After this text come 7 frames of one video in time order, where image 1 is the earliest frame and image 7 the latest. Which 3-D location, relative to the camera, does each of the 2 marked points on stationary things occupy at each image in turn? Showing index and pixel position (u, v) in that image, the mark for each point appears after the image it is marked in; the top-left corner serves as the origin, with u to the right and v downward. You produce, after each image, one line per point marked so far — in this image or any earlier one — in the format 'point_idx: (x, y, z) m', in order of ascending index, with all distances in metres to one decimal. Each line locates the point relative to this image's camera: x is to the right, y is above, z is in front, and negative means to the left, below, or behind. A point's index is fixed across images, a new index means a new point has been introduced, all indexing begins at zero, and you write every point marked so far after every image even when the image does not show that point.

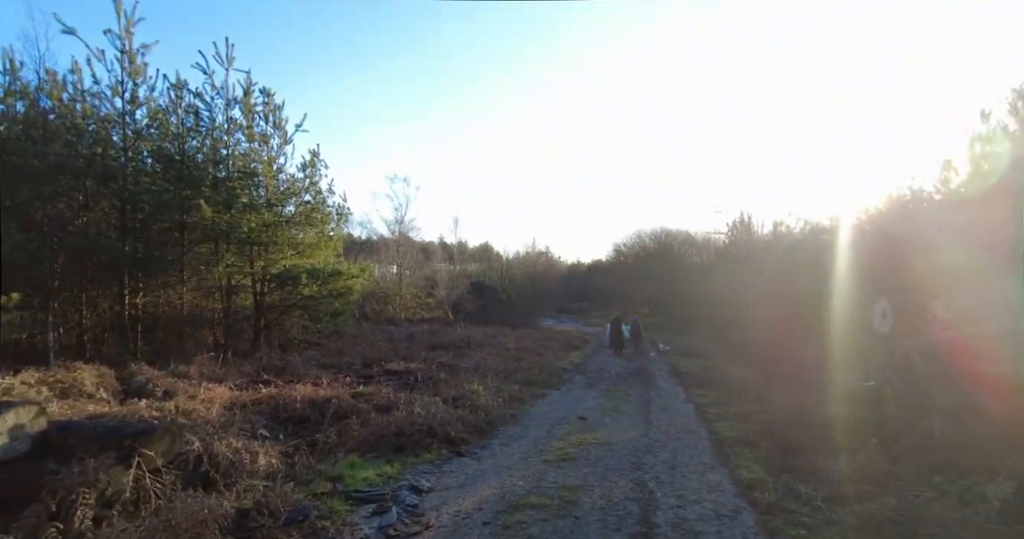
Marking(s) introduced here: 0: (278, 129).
0: (-7.3, +4.4, +17.1) m
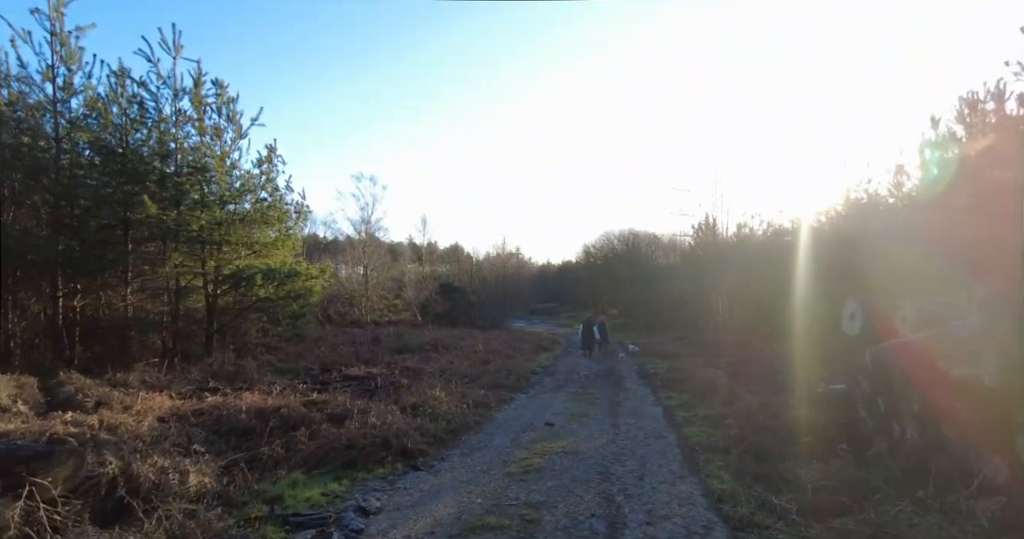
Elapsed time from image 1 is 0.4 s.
0: (-8.3, +4.4, +16.3) m
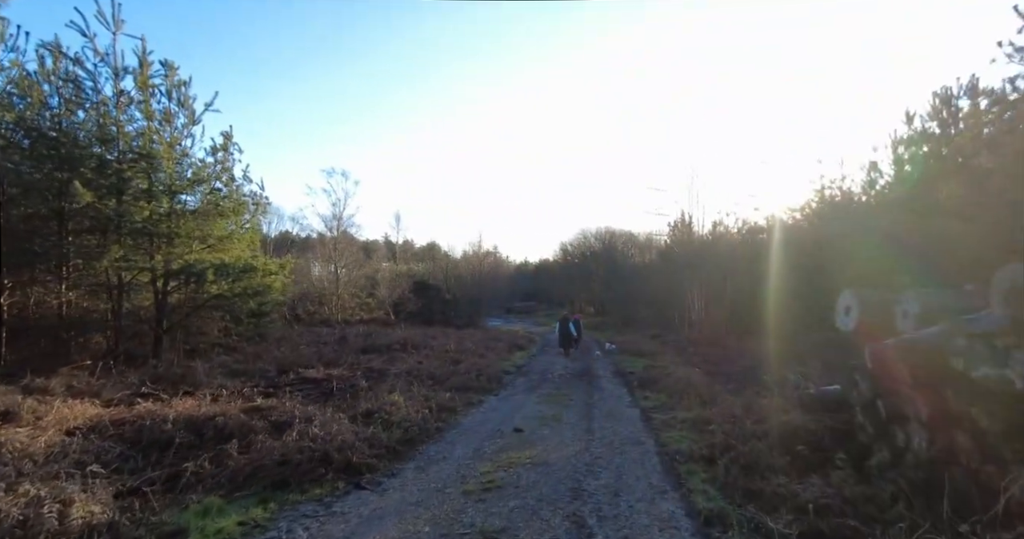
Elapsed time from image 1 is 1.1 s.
0: (-9.1, +4.5, +15.3) m
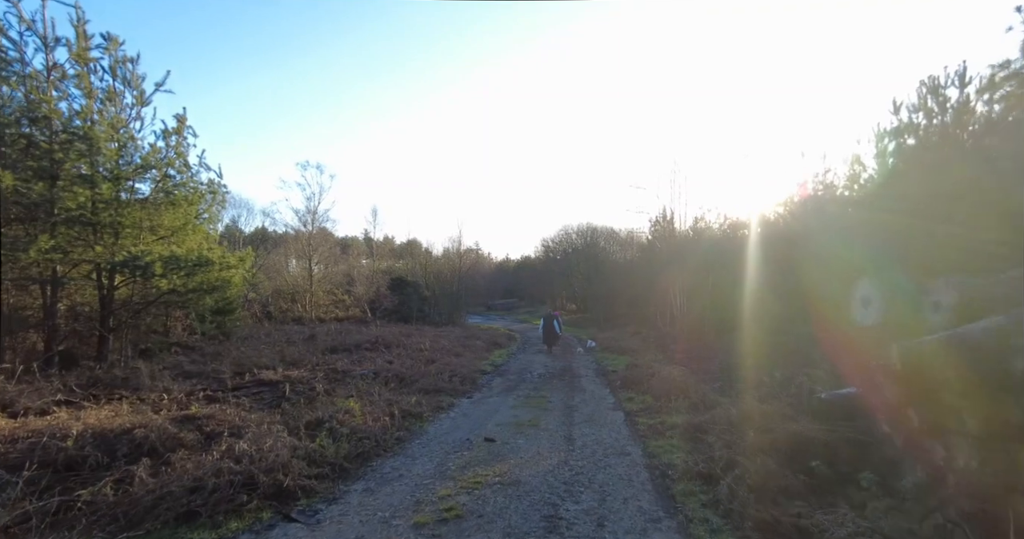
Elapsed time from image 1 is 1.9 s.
0: (-9.8, +4.7, +14.0) m
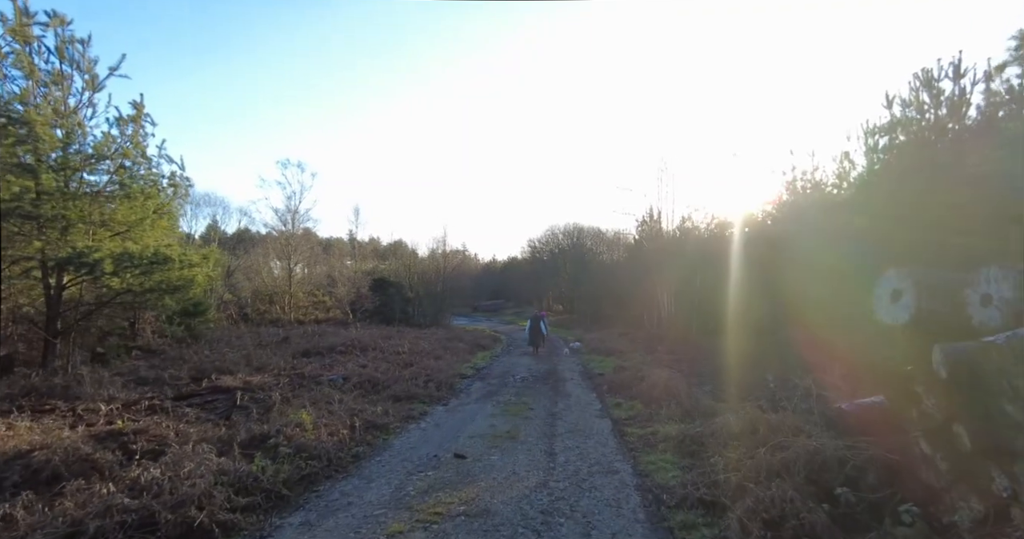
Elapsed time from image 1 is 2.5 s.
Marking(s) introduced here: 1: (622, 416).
0: (-10.2, +4.7, +13.0) m
1: (+1.8, -2.4, +8.8) m
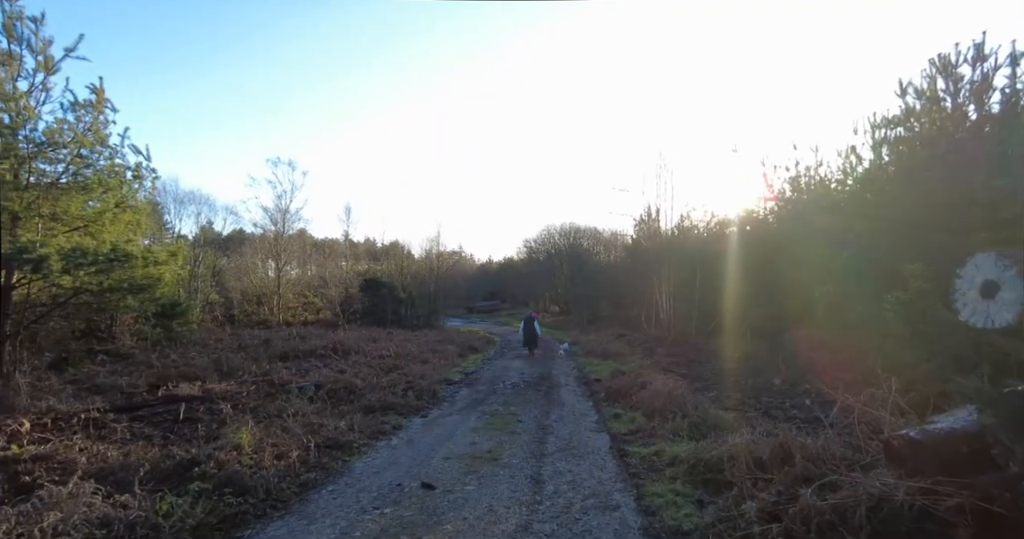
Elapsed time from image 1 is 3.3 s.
0: (-10.5, +4.8, +12.0) m
1: (+1.6, -2.3, +7.8) m
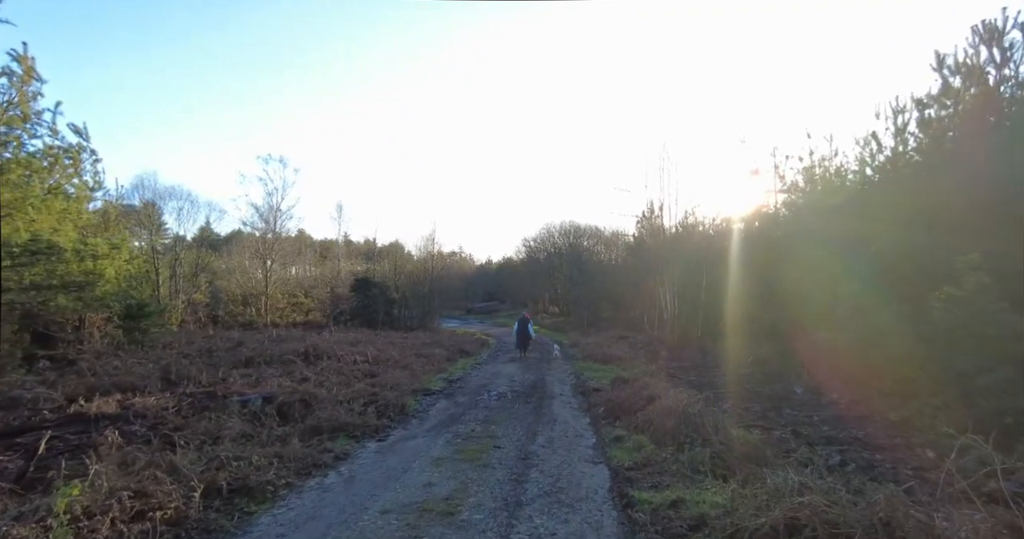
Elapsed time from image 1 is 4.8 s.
0: (-10.8, +4.9, +10.3) m
1: (+1.3, -2.1, +6.1) m
